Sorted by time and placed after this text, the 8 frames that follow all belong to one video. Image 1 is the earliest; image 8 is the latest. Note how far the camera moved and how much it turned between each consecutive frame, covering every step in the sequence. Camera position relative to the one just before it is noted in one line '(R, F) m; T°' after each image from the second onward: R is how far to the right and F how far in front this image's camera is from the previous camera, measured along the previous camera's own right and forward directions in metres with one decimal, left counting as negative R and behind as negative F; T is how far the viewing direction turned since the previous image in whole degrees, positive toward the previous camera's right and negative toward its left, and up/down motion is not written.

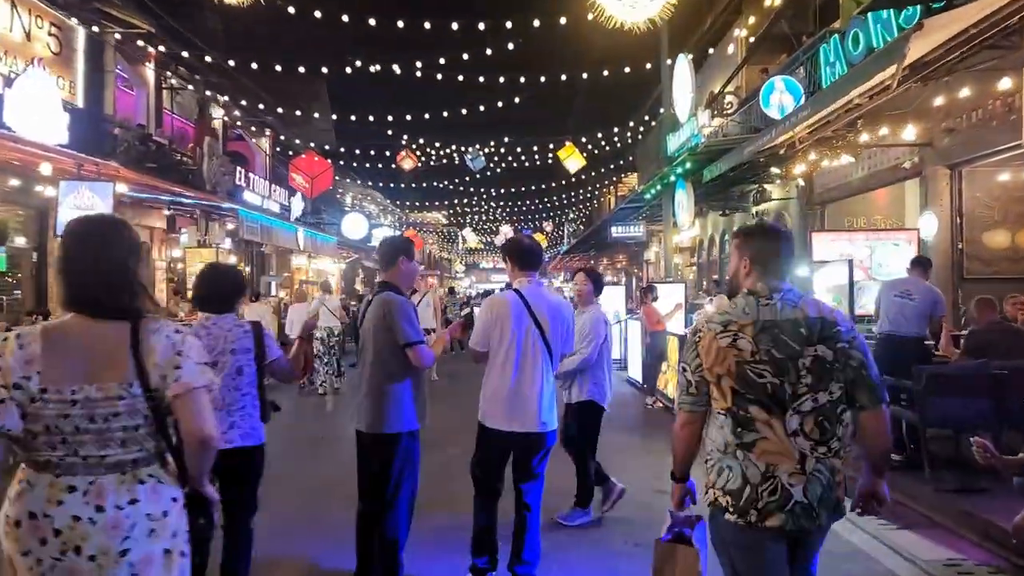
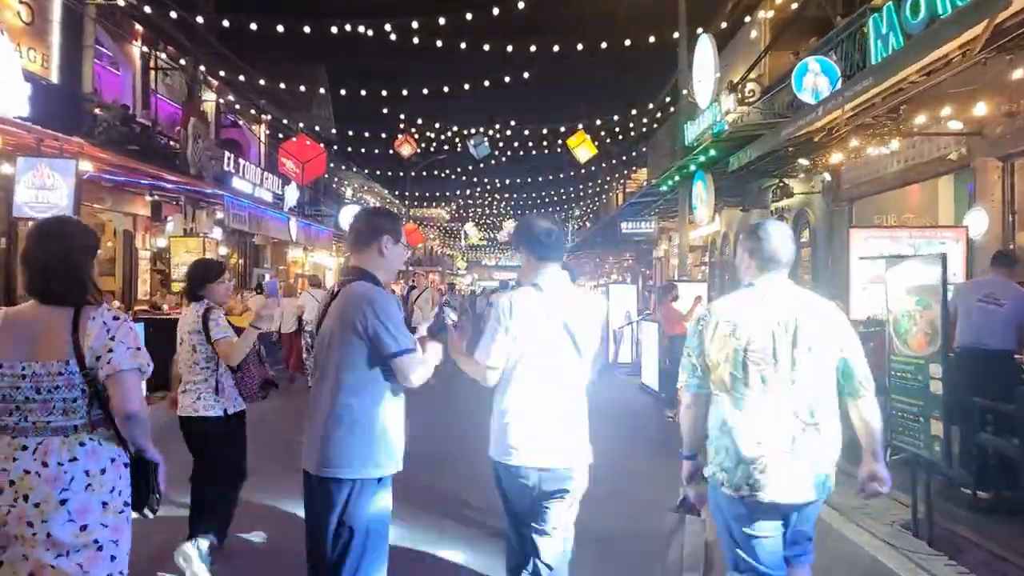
(0.0, +1.0) m; 0°
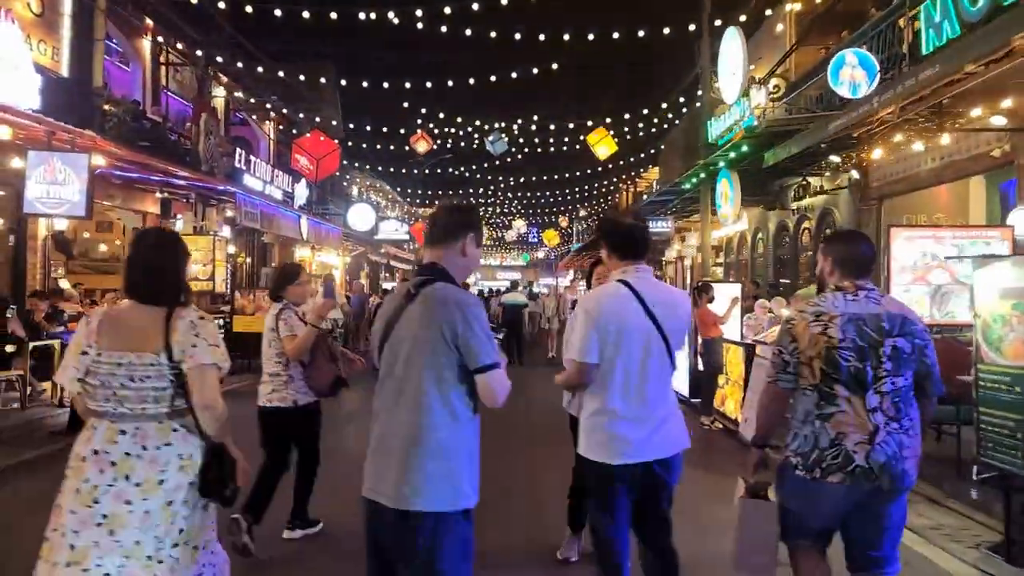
(-0.3, +0.4) m; 0°
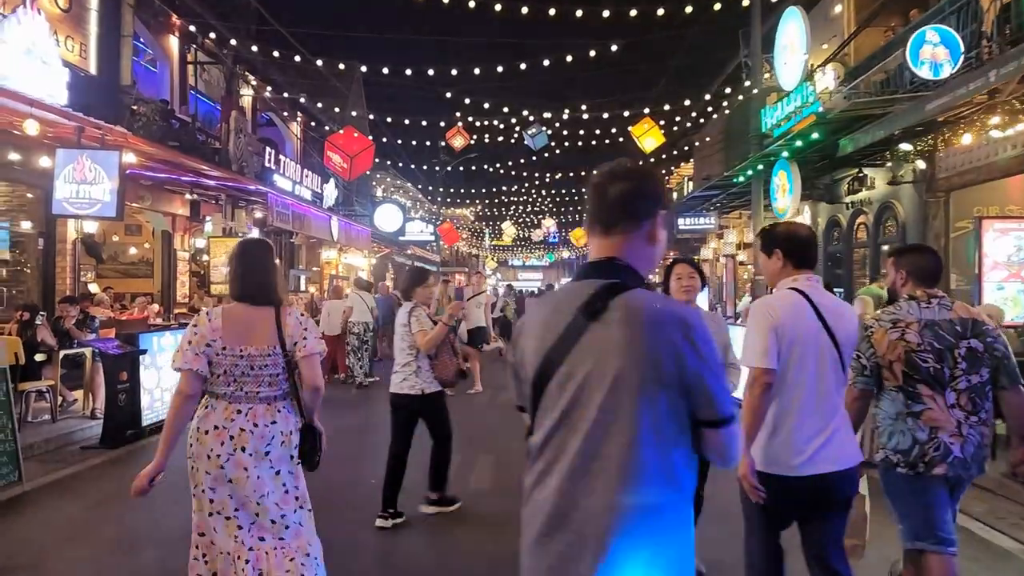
(-0.5, +0.6) m; -2°
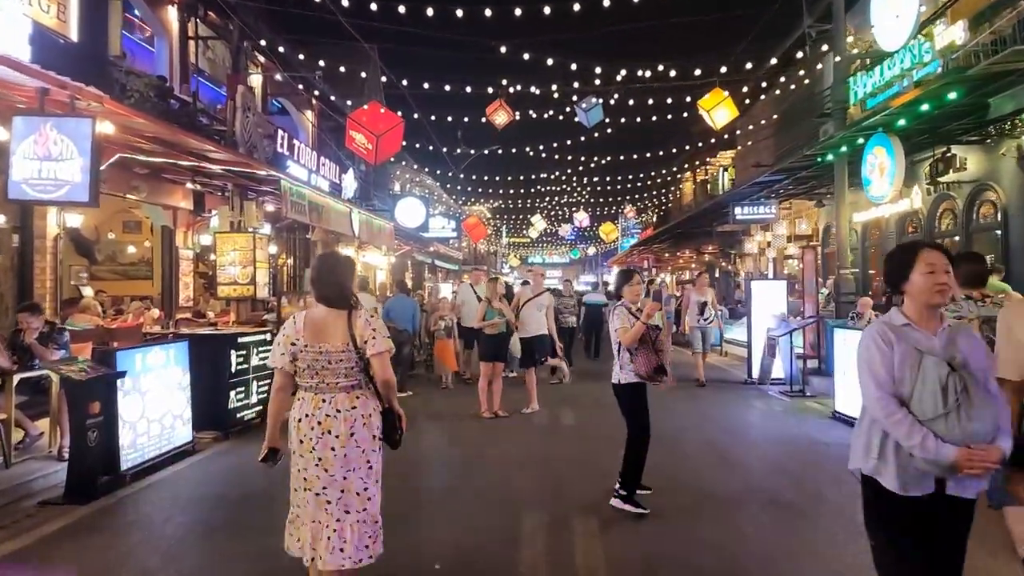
(-0.7, +1.9) m; -1°
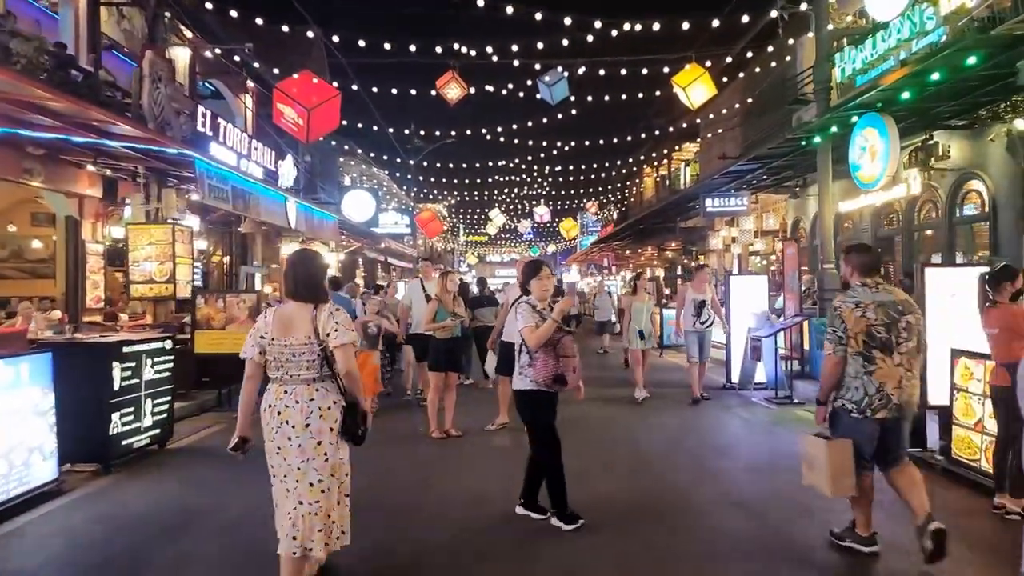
(+0.1, +1.3) m; +3°
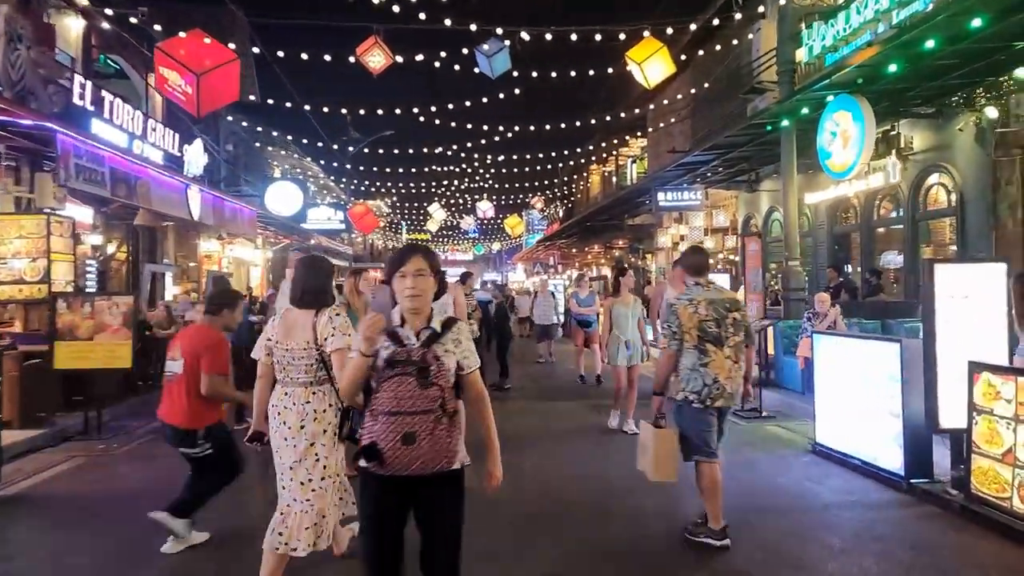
(+0.1, +1.3) m; +5°
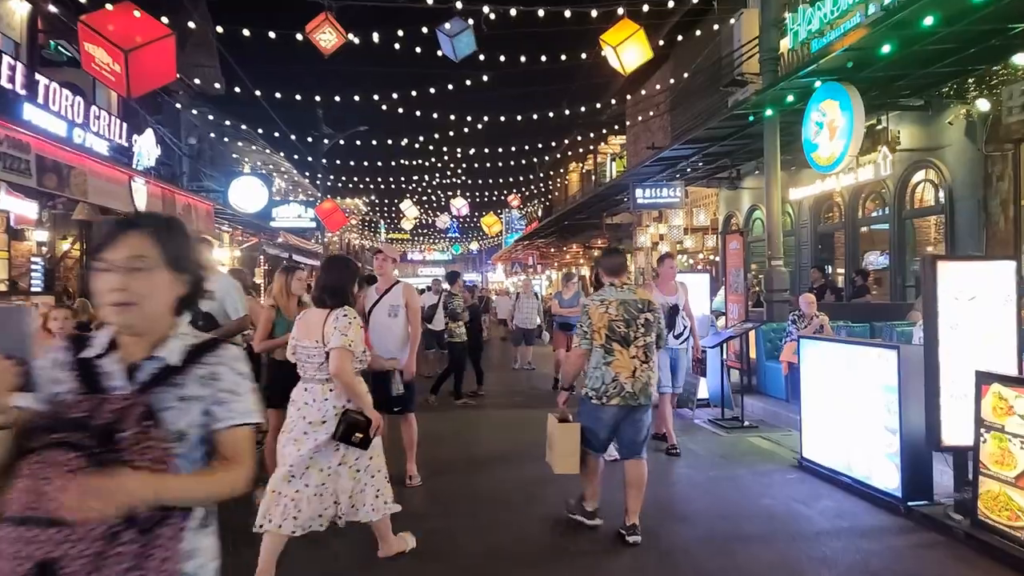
(+0.2, +0.7) m; +1°
